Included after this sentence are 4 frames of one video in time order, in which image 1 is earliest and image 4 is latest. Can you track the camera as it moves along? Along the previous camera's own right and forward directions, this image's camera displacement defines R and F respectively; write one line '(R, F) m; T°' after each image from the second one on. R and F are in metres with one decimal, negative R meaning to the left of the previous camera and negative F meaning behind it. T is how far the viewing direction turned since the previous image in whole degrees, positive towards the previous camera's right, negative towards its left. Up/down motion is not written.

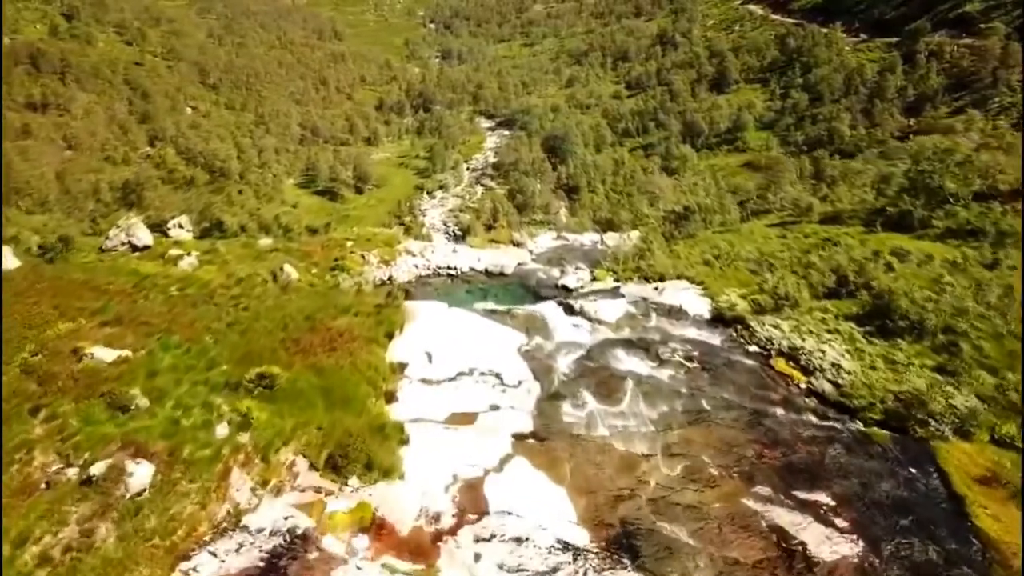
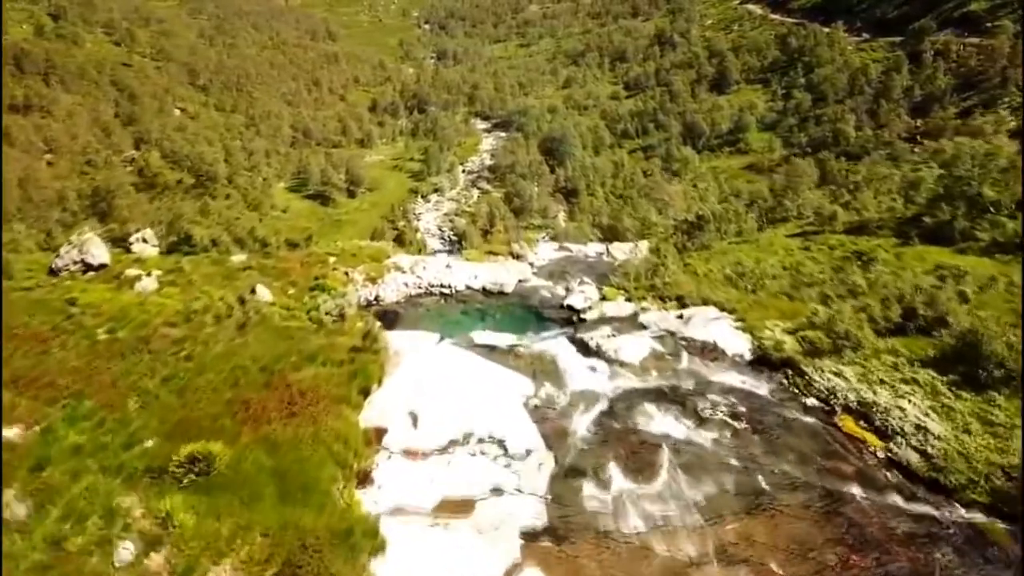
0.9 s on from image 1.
(-0.2, +3.6) m; 0°
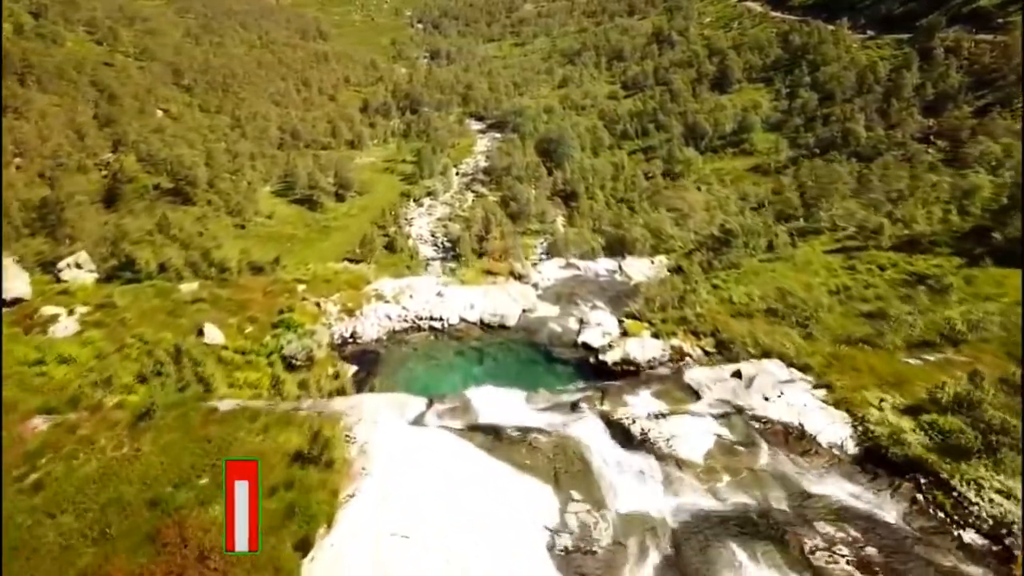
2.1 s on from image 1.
(-0.3, +5.3) m; 0°
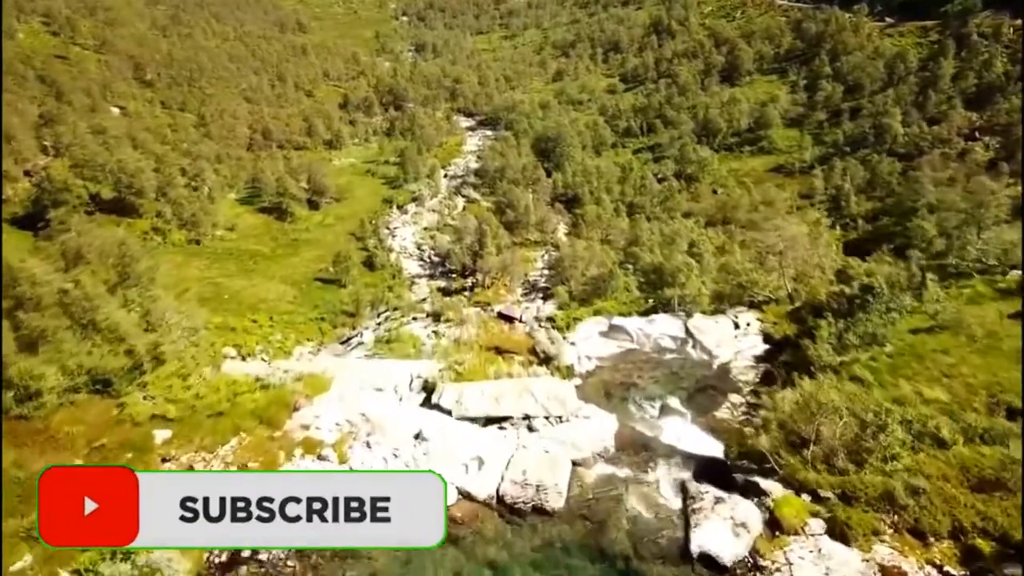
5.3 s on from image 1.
(-1.0, +13.3) m; +1°
